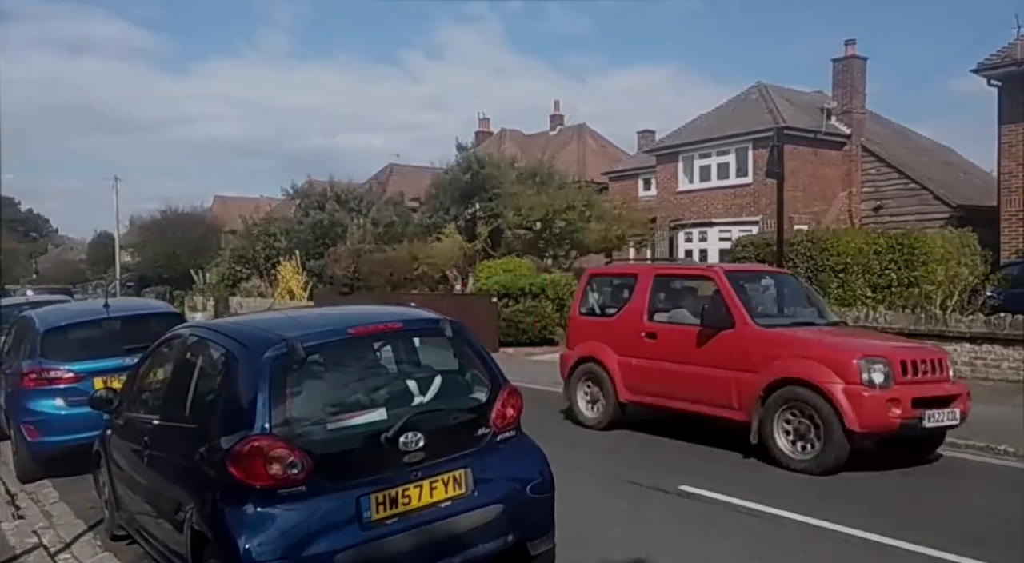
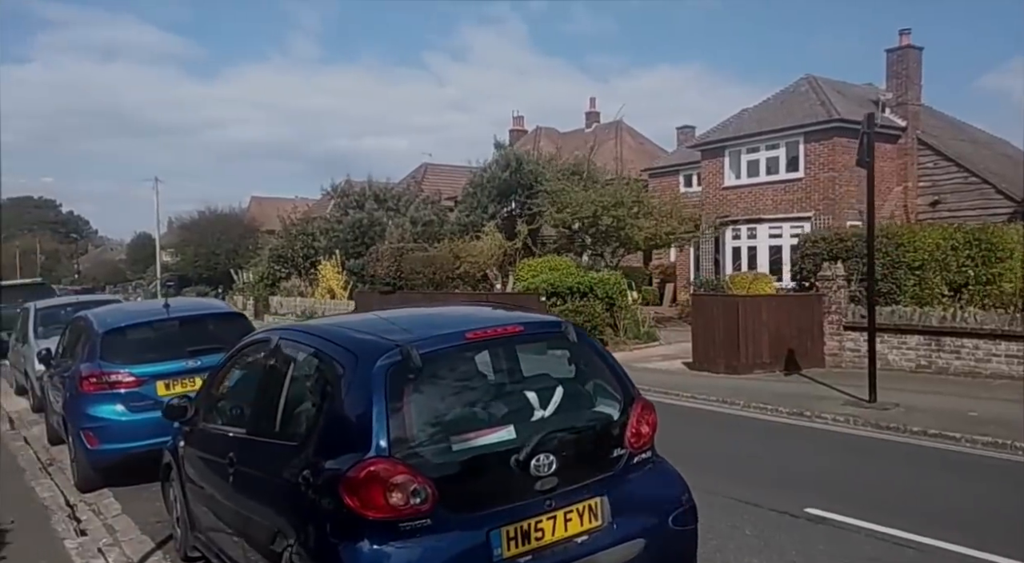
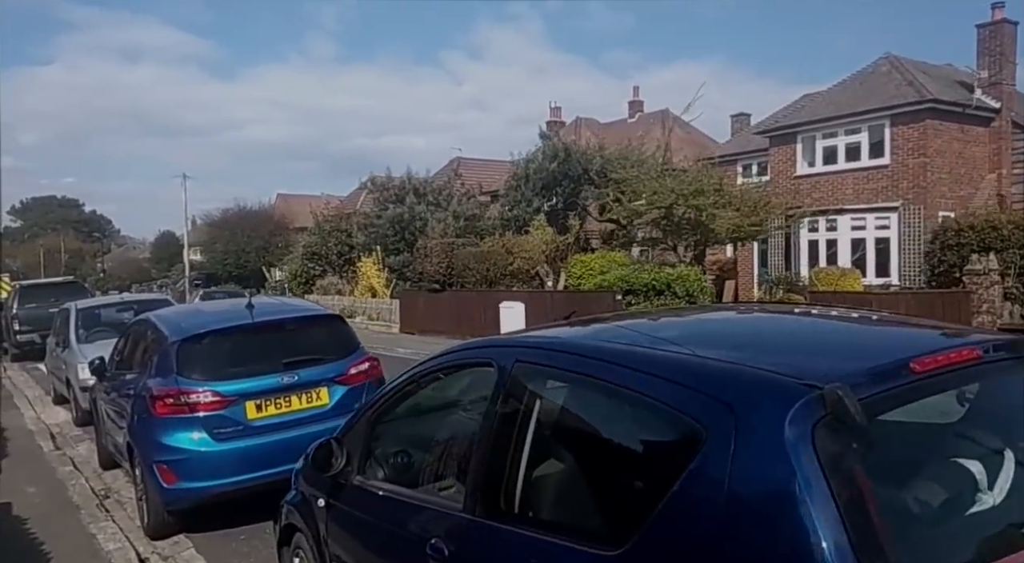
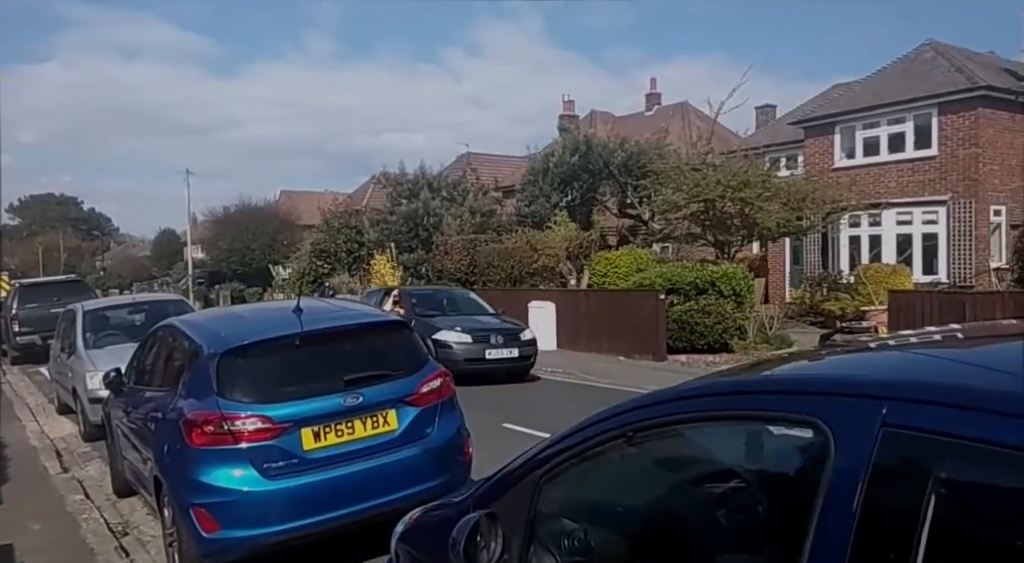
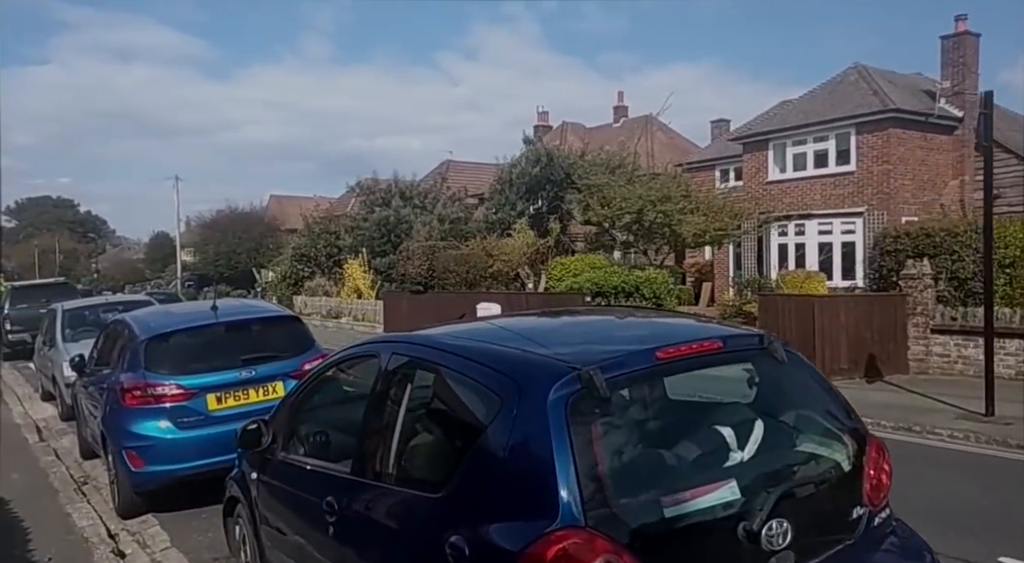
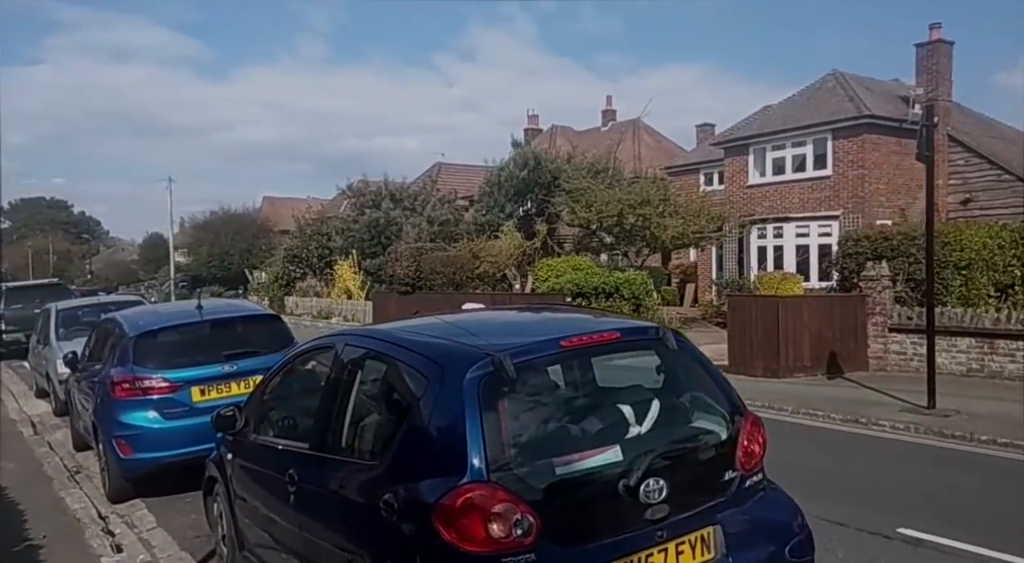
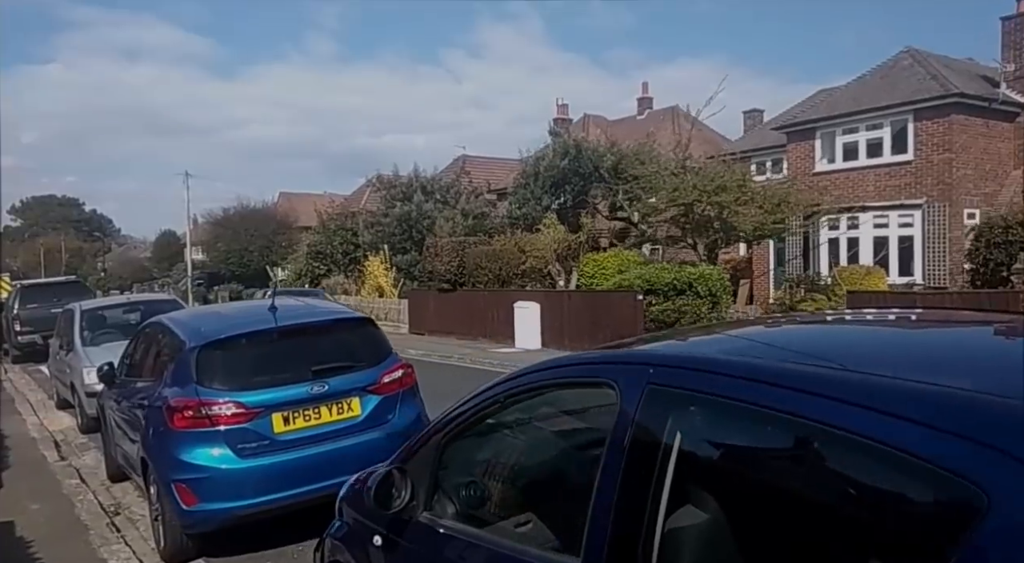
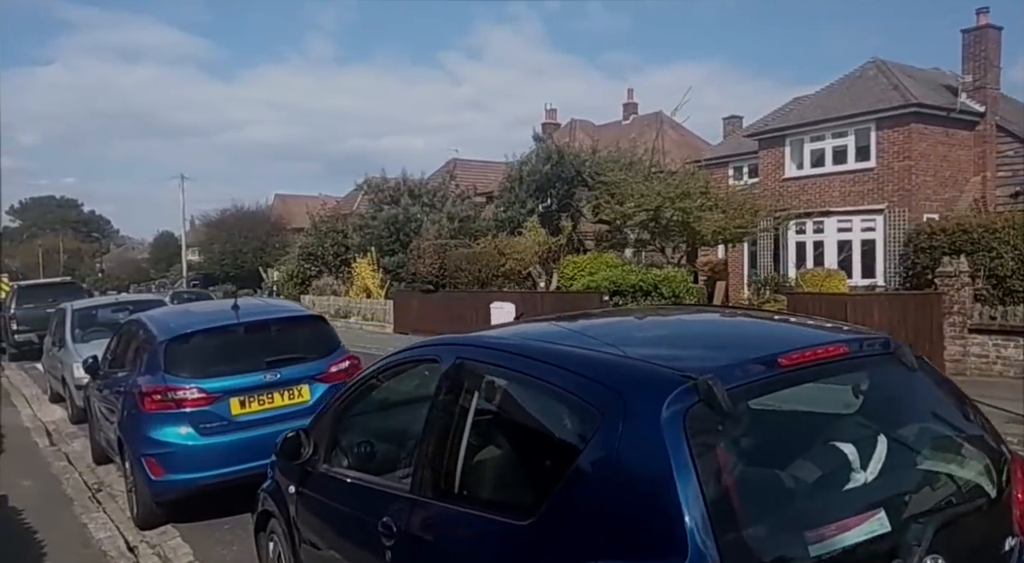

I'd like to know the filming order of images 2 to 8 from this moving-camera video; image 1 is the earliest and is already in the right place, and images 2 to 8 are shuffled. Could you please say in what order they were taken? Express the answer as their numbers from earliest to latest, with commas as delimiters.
2, 6, 5, 8, 3, 7, 4
